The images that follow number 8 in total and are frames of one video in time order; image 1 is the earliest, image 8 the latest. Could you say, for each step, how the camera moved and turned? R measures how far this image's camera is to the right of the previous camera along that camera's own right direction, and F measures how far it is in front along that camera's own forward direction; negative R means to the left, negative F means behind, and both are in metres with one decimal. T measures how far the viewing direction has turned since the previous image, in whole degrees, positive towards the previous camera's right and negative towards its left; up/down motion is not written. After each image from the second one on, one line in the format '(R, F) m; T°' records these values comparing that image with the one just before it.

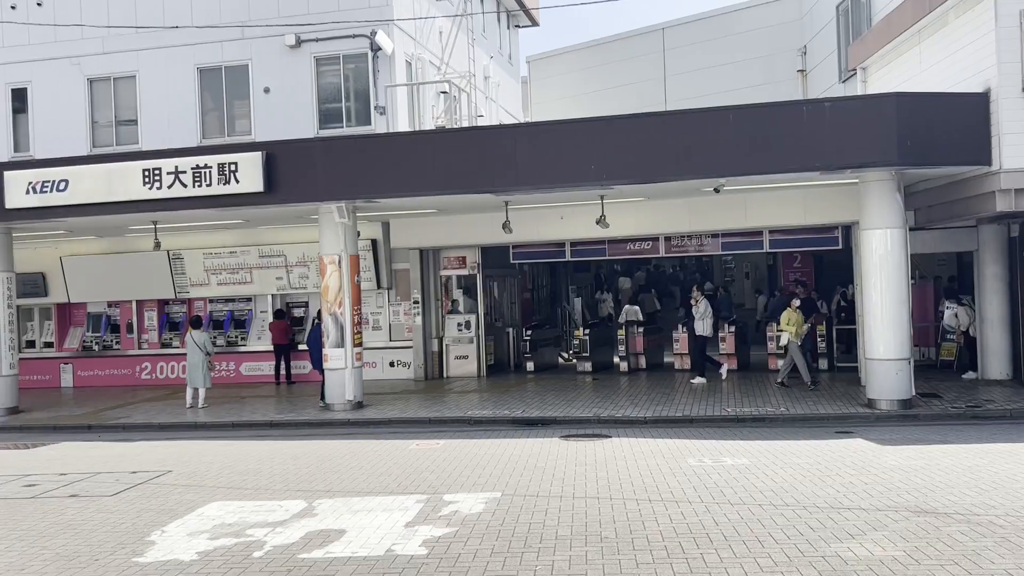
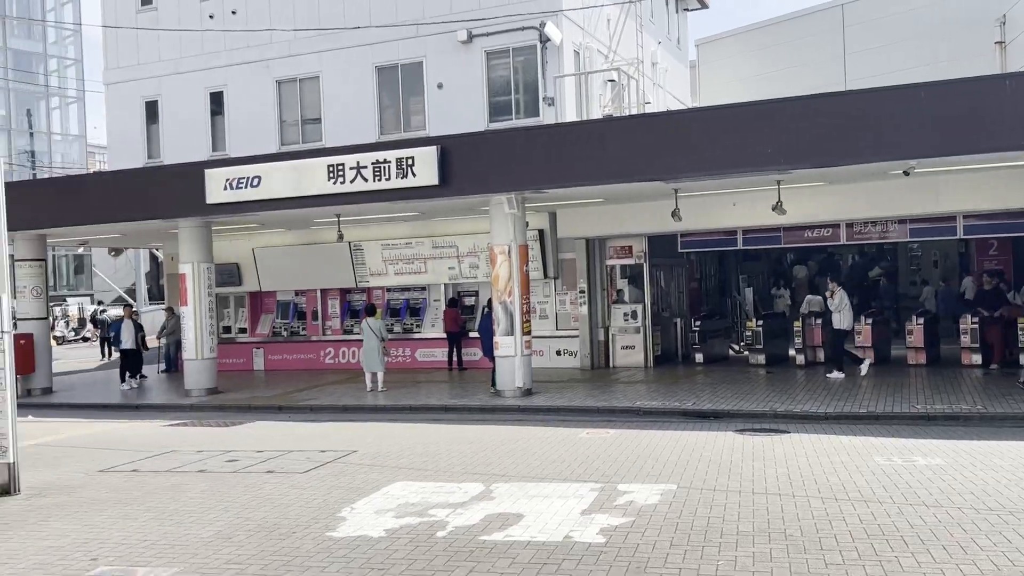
(-0.1, 0.0) m; -10°
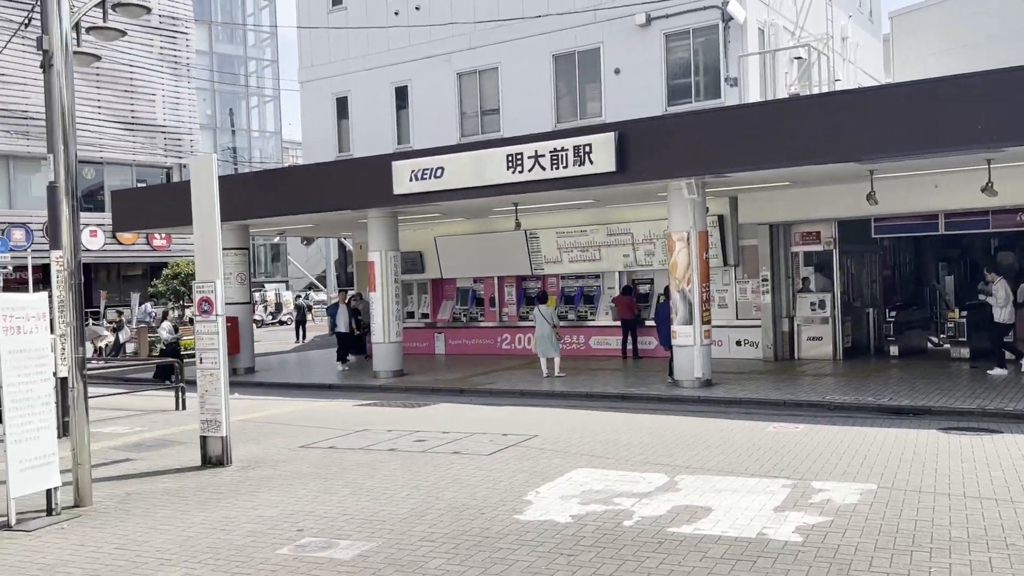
(-0.1, +0.1) m; -11°
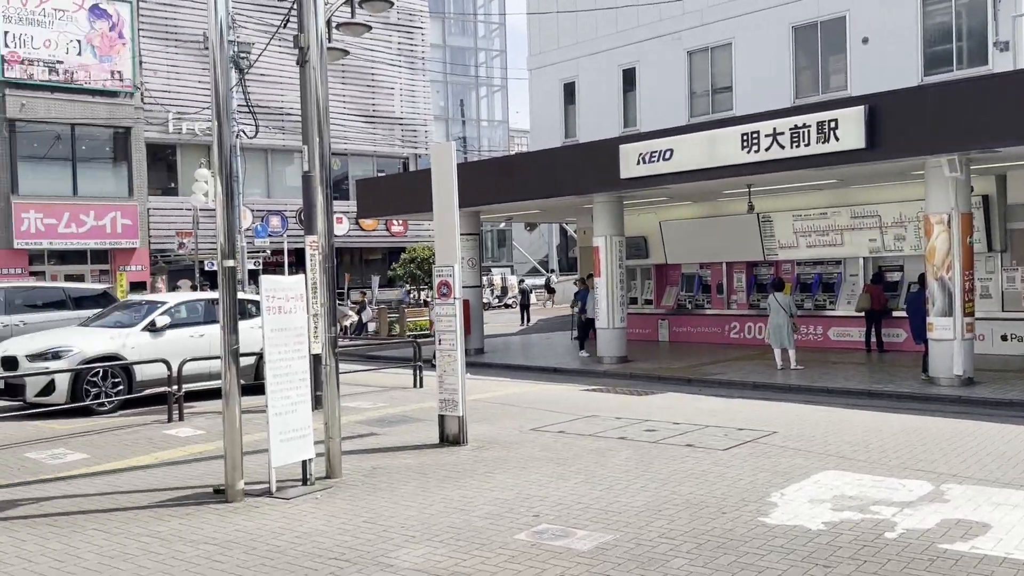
(-0.2, +0.2) m; -14°
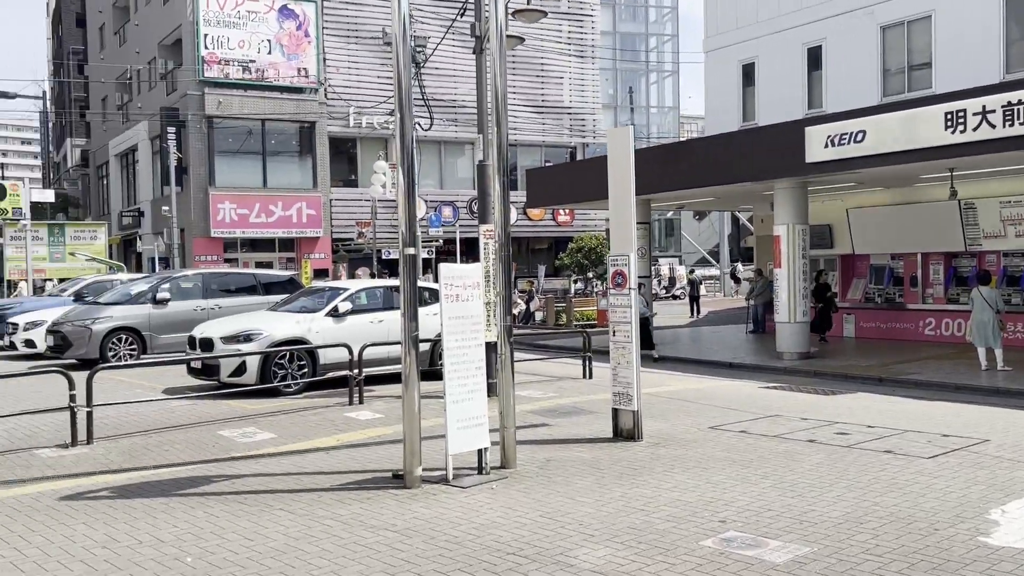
(-0.1, +0.2) m; -10°
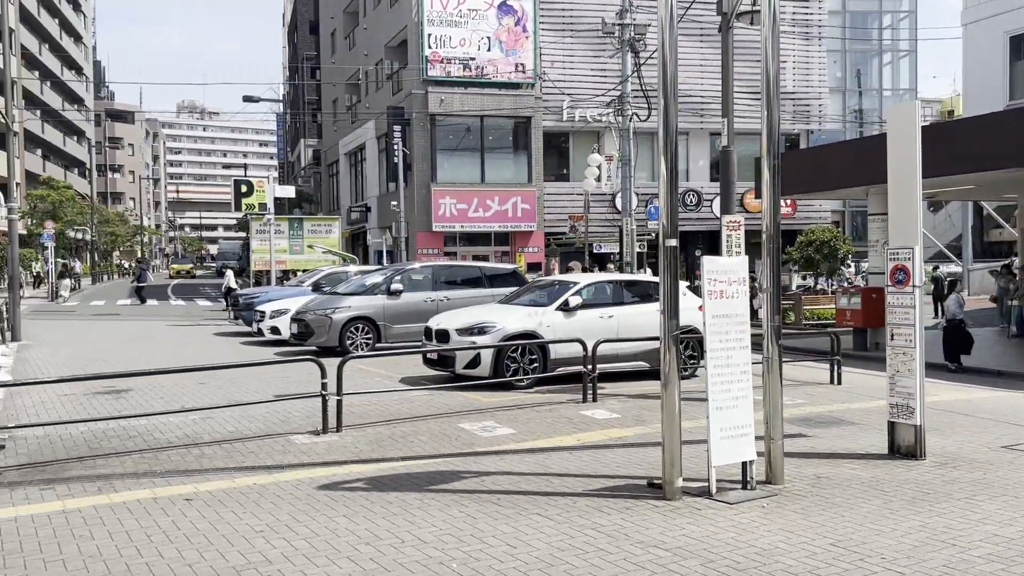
(-0.5, +0.4) m; -13°
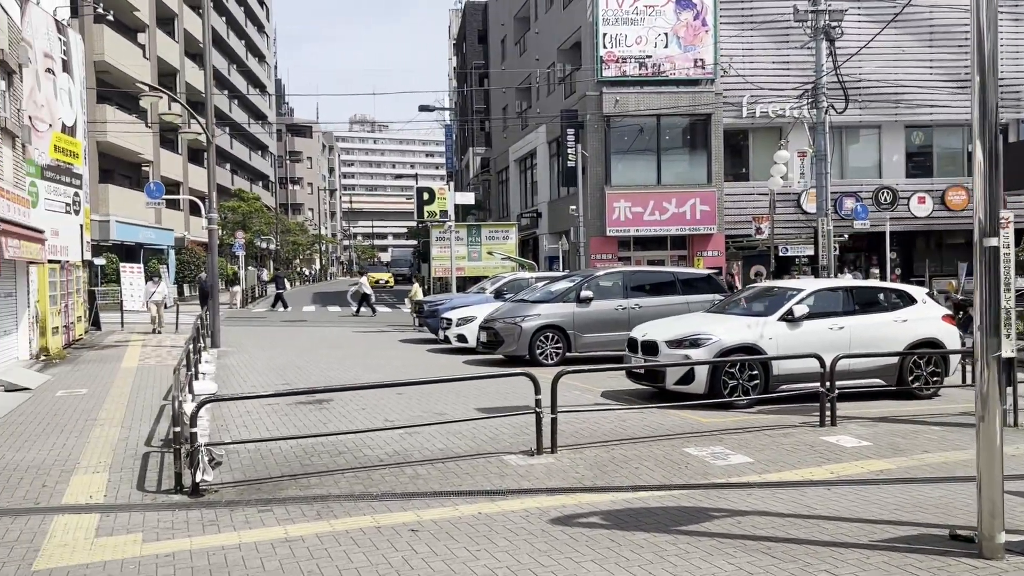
(-0.6, +0.7) m; -10°
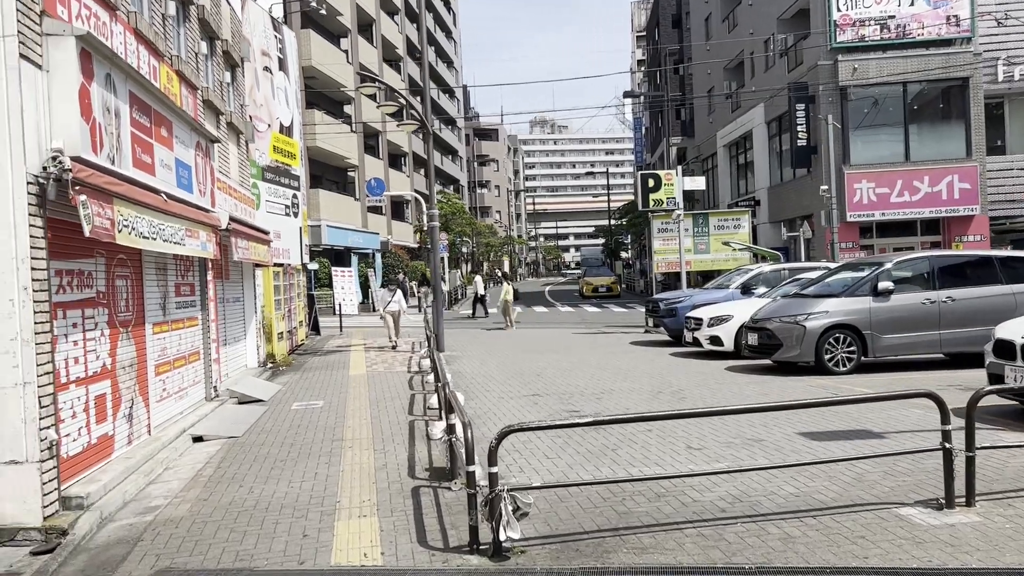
(-1.3, +1.9) m; -11°
